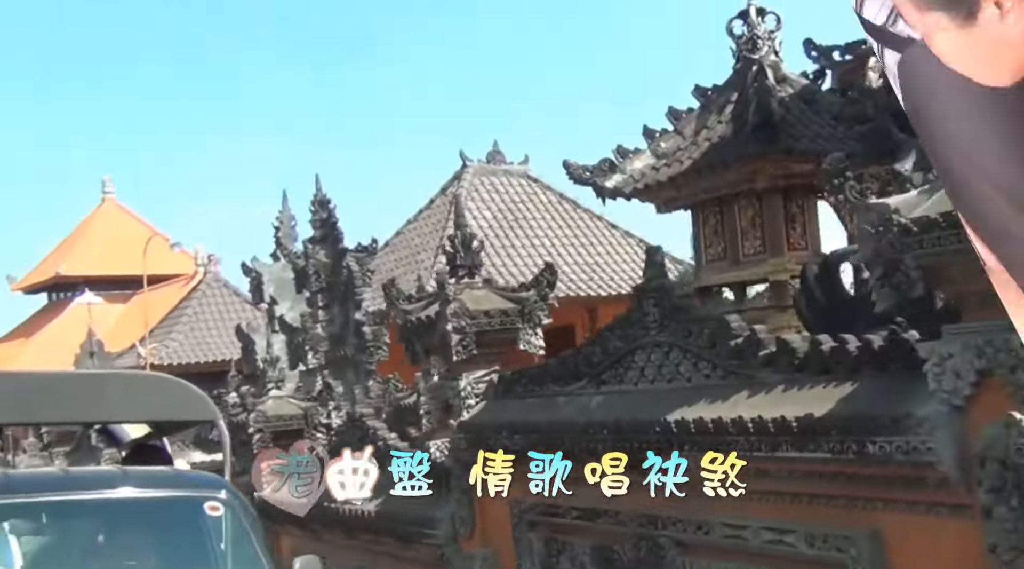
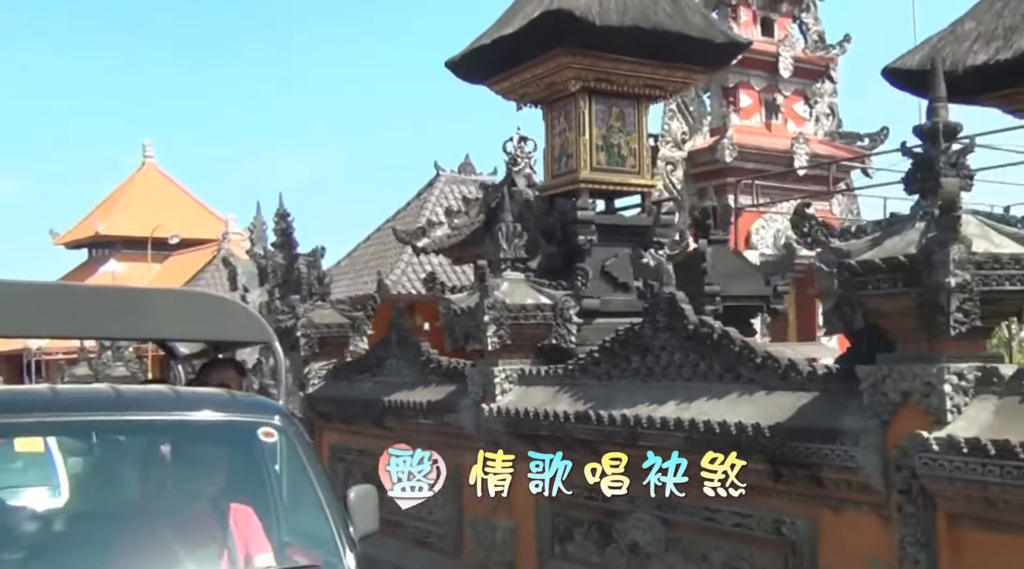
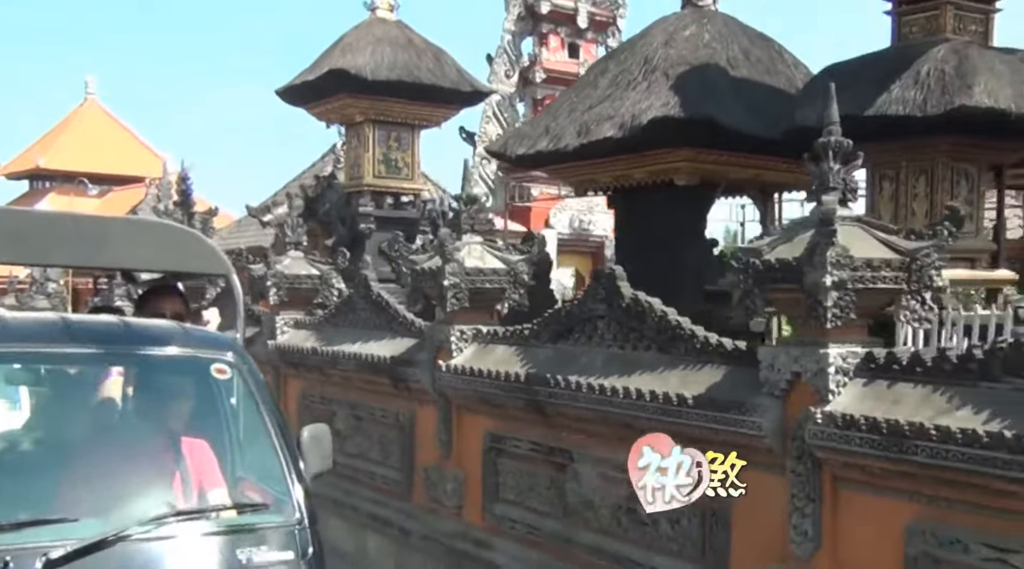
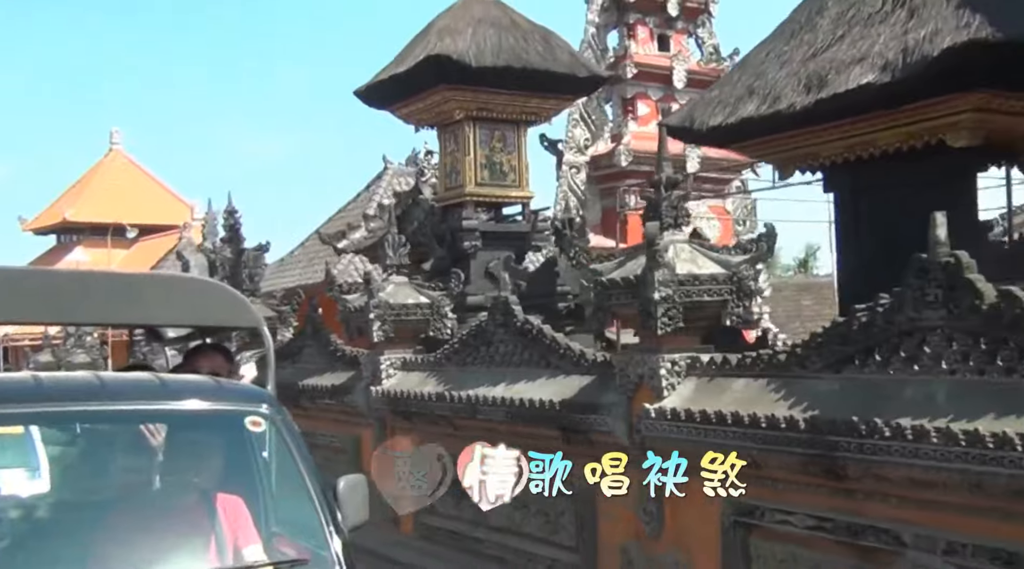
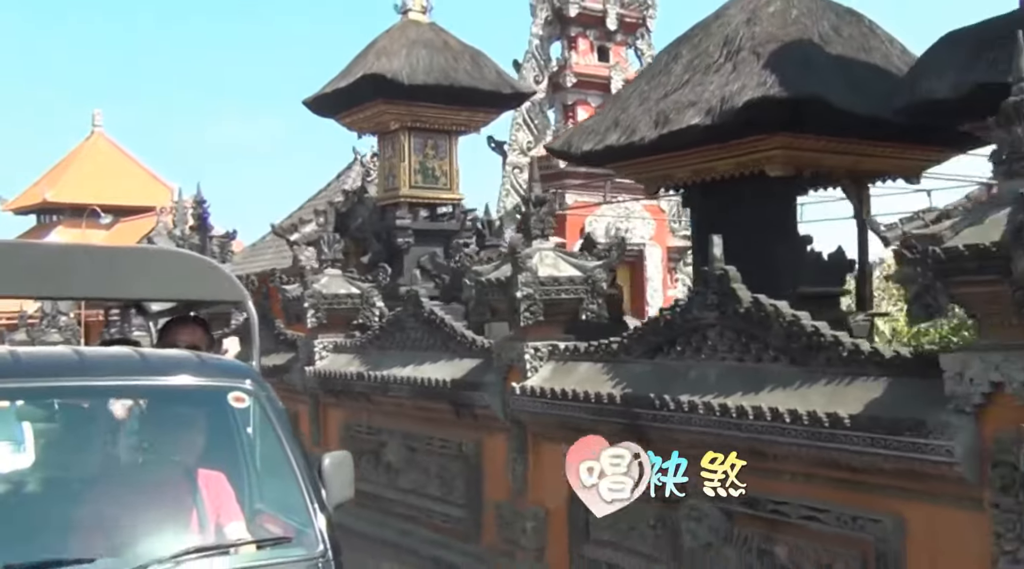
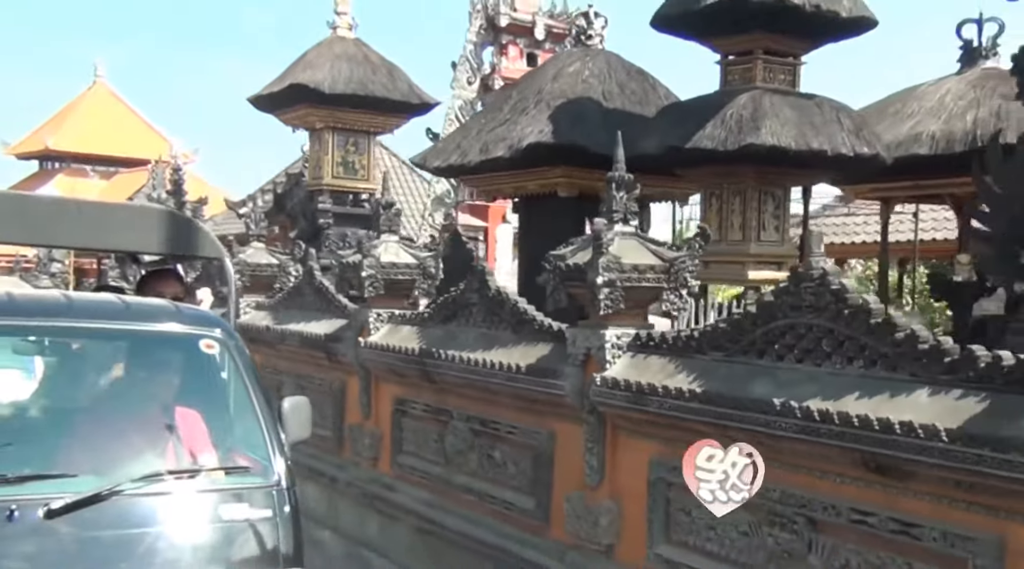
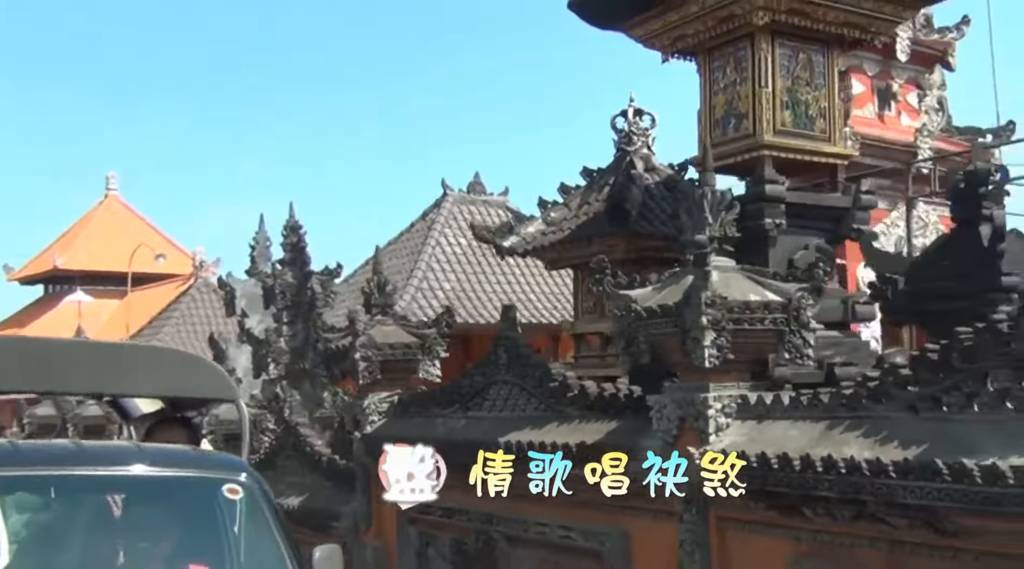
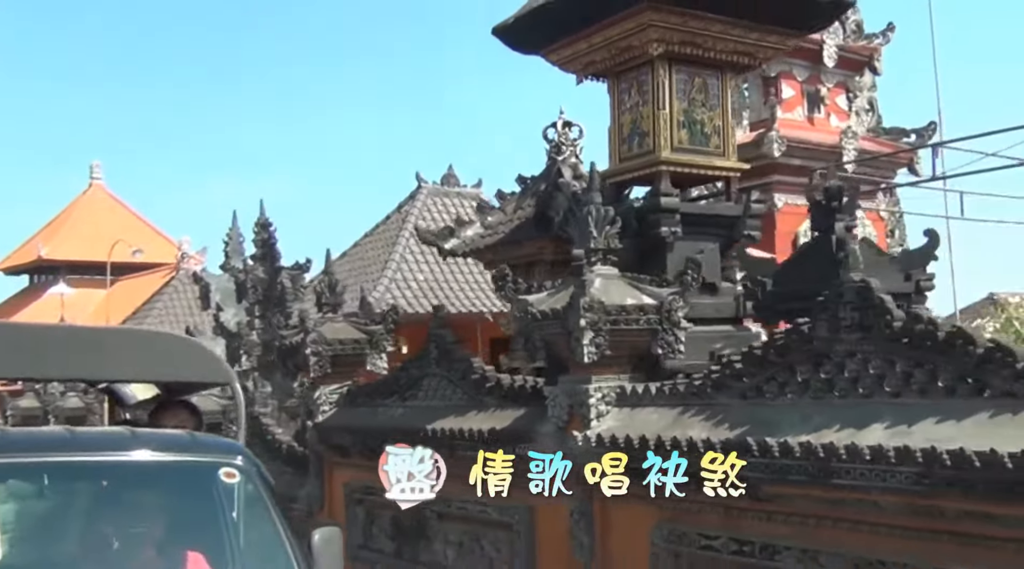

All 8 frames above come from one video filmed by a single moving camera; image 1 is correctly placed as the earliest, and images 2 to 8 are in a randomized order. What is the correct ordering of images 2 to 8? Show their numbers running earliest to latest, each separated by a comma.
7, 8, 2, 4, 5, 3, 6
